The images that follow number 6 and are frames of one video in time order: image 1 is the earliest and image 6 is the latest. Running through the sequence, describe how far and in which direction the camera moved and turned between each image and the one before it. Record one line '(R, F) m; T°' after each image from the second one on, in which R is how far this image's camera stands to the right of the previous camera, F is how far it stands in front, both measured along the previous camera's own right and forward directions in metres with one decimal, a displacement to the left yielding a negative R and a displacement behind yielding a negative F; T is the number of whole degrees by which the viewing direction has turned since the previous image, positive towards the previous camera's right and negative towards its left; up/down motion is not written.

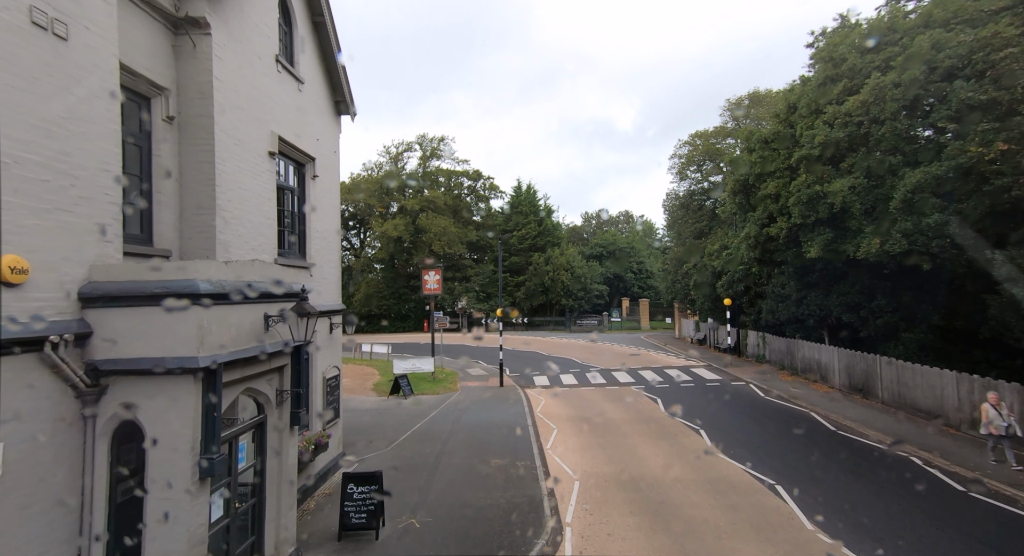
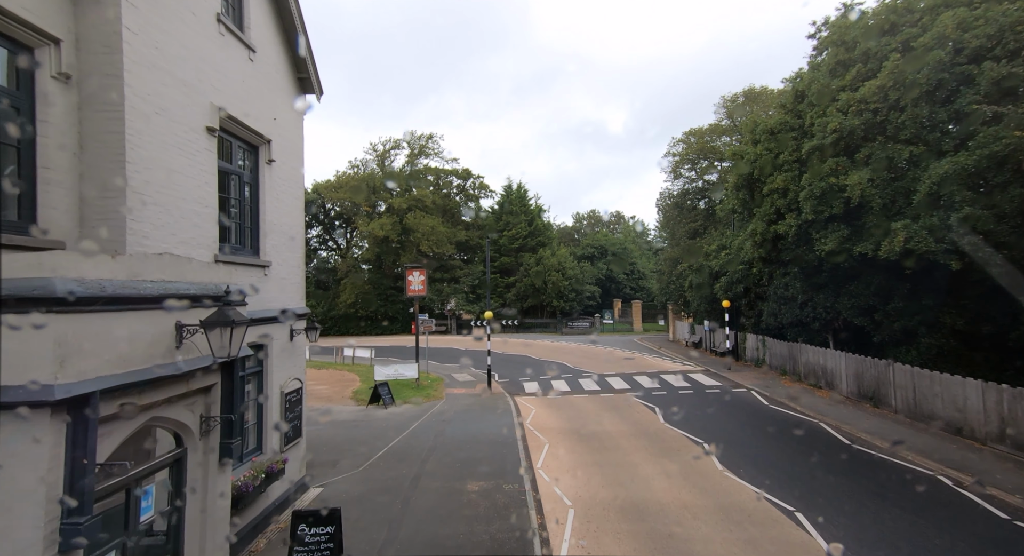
(+0.1, +1.1) m; +1°
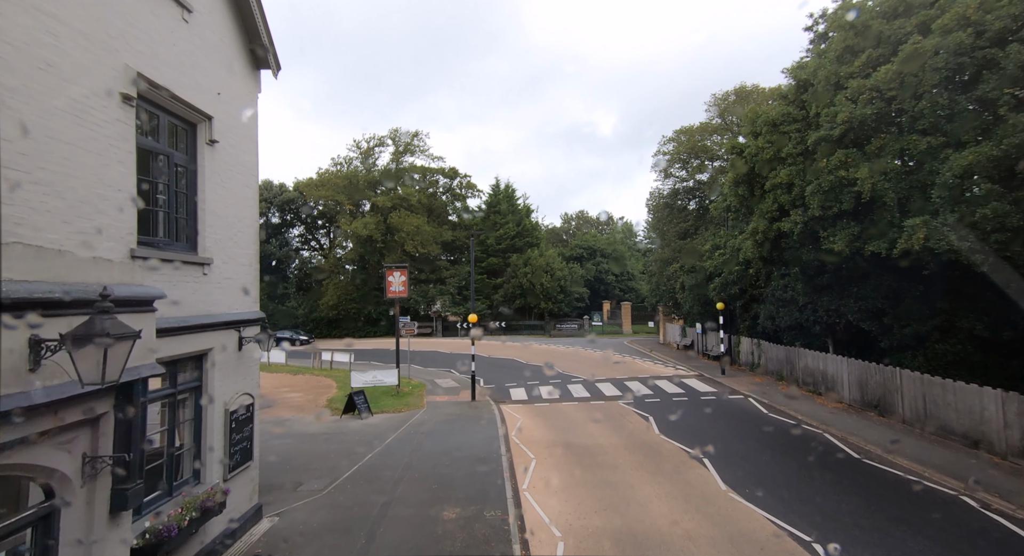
(+0.1, +1.0) m; +1°
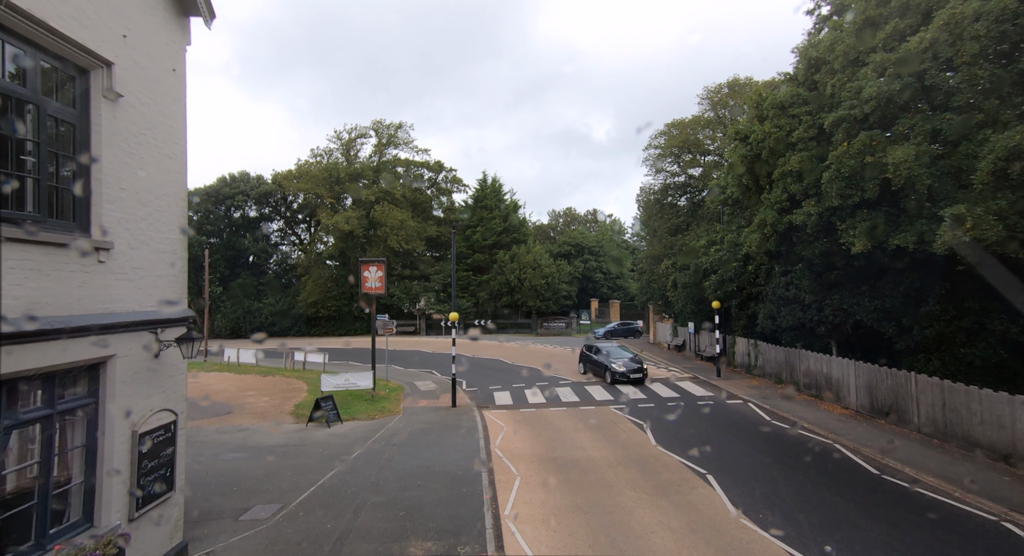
(+0.1, +1.2) m; +2°
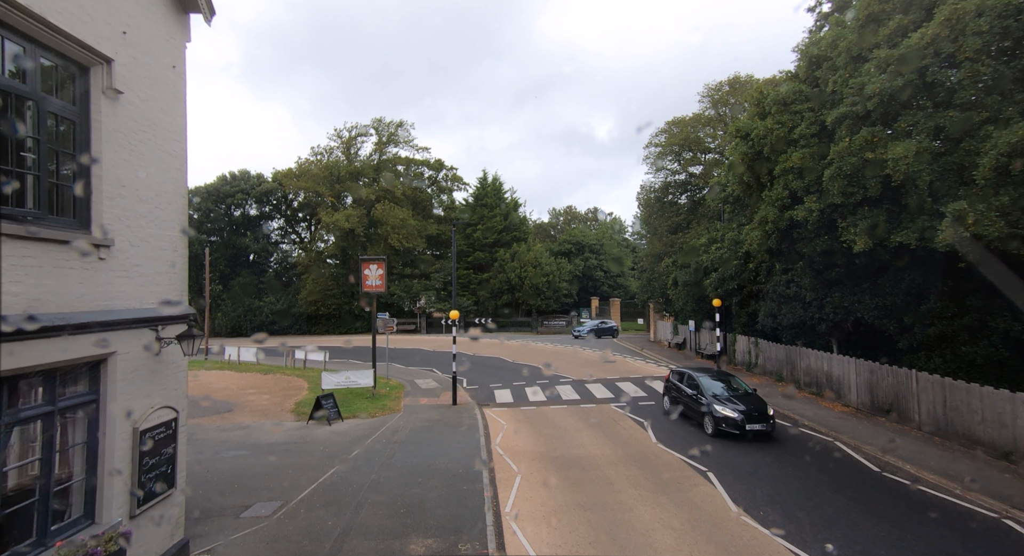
(0.0, 0.0) m; 0°
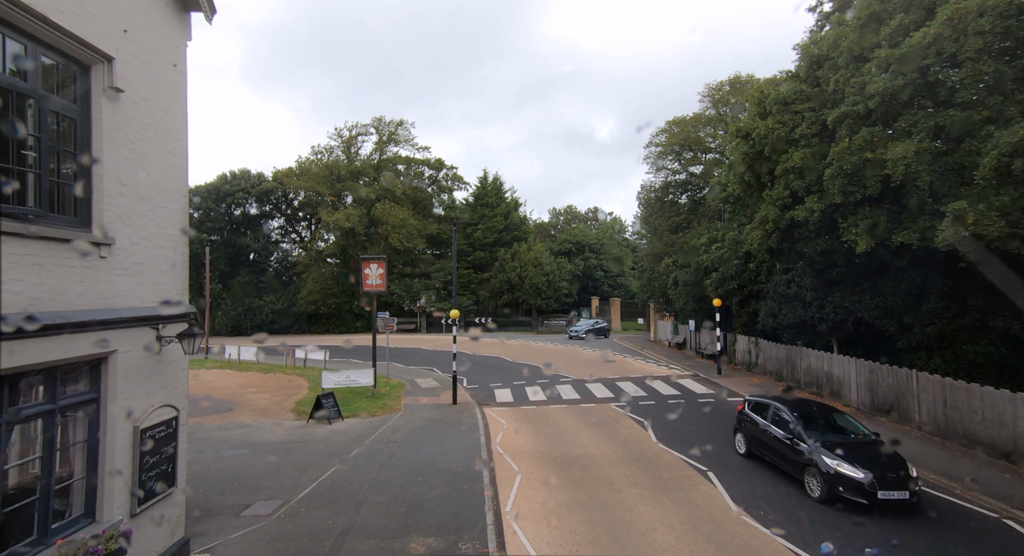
(0.0, 0.0) m; 0°
